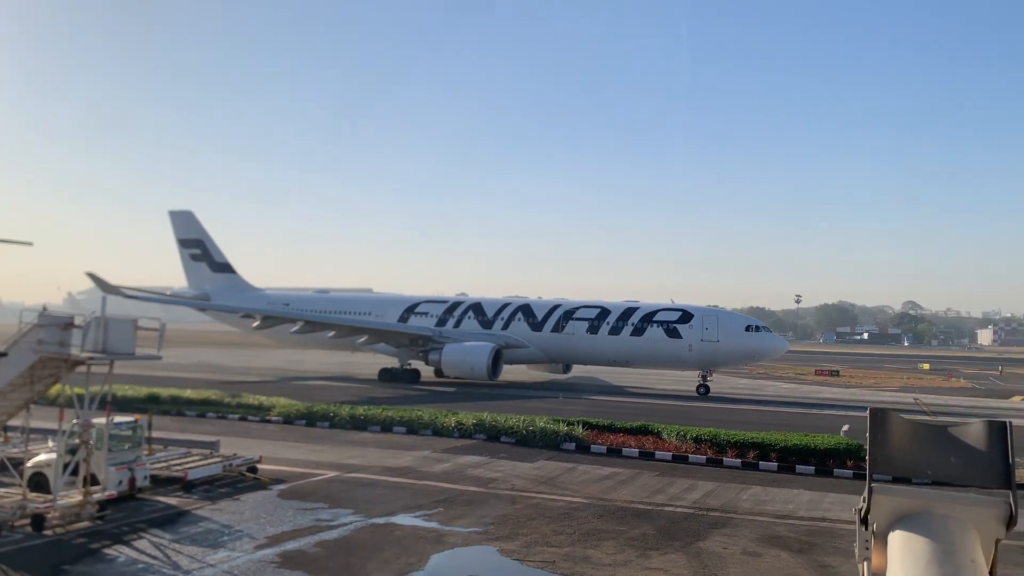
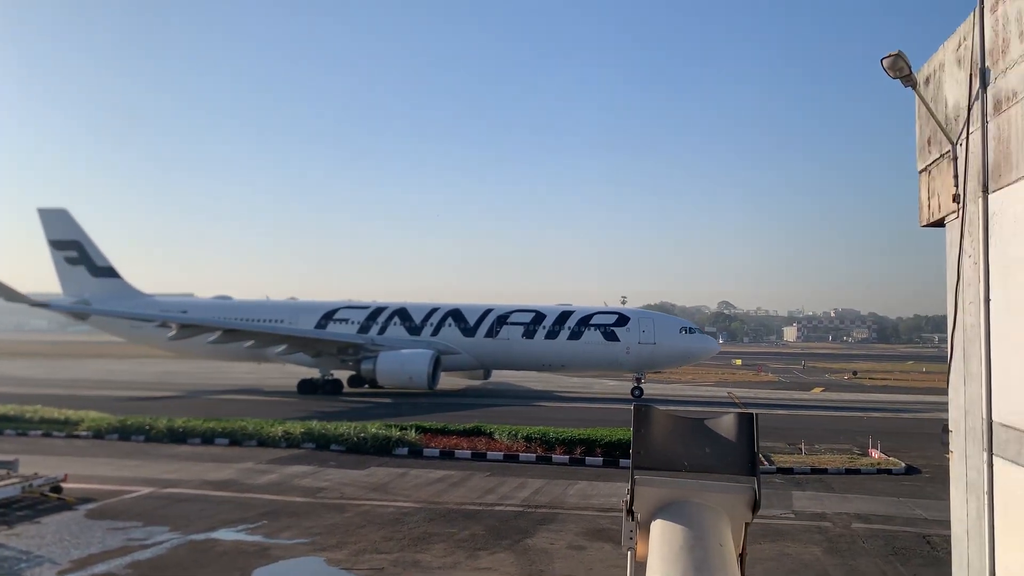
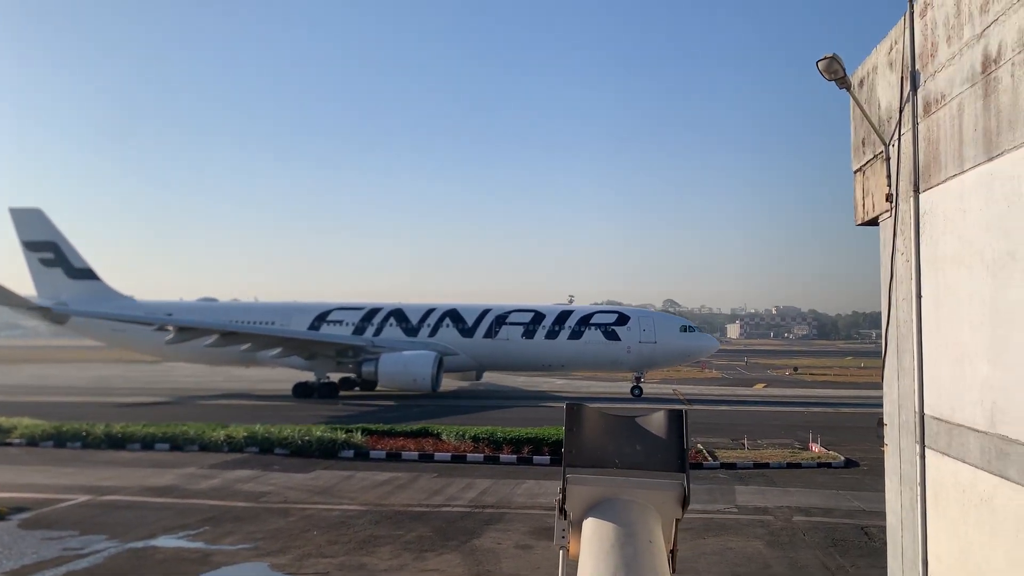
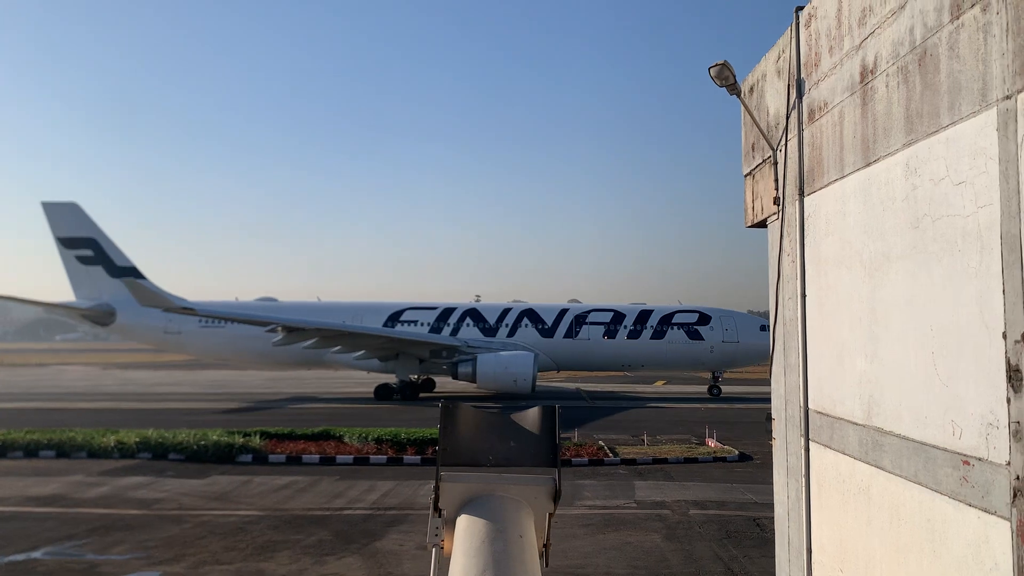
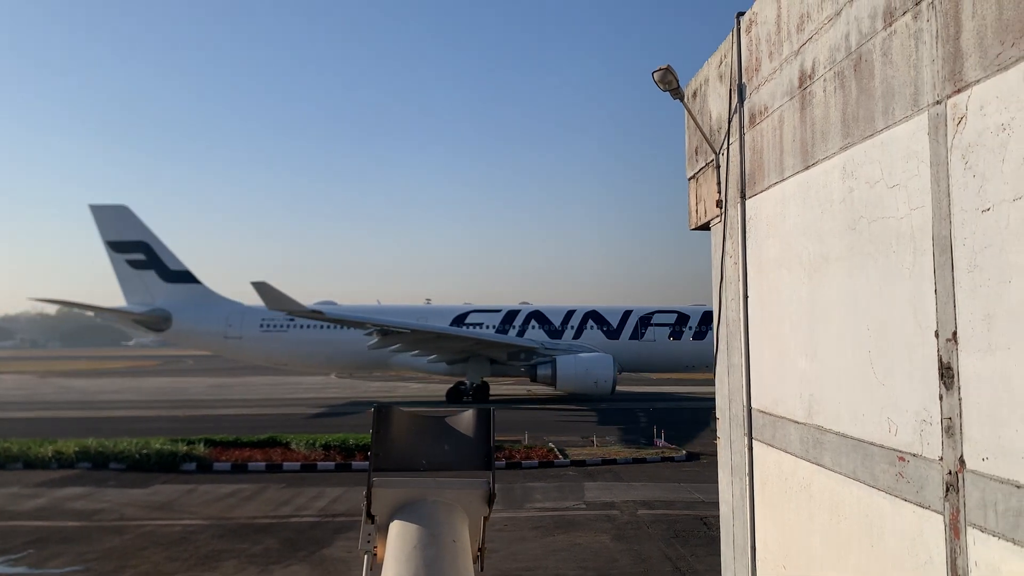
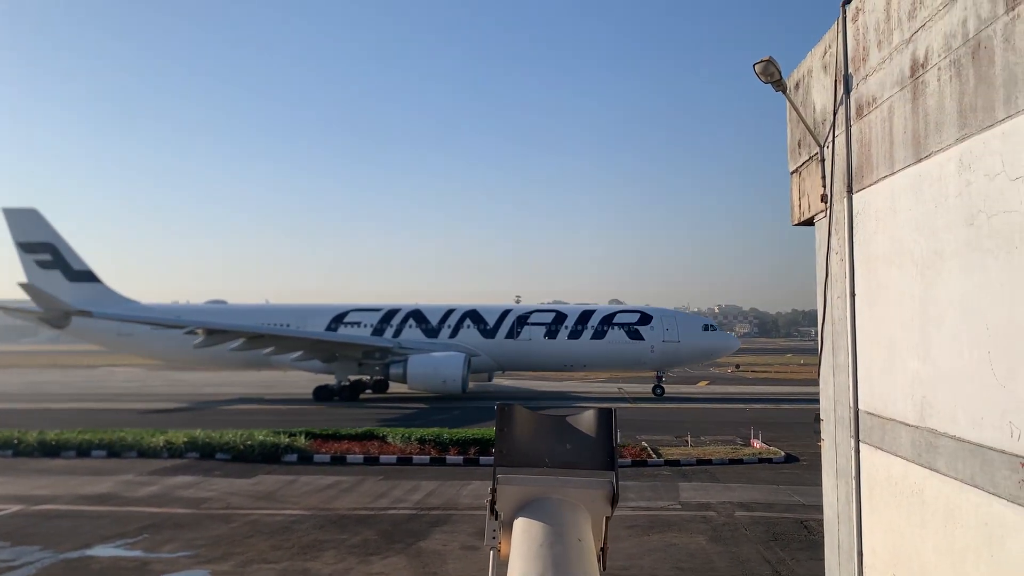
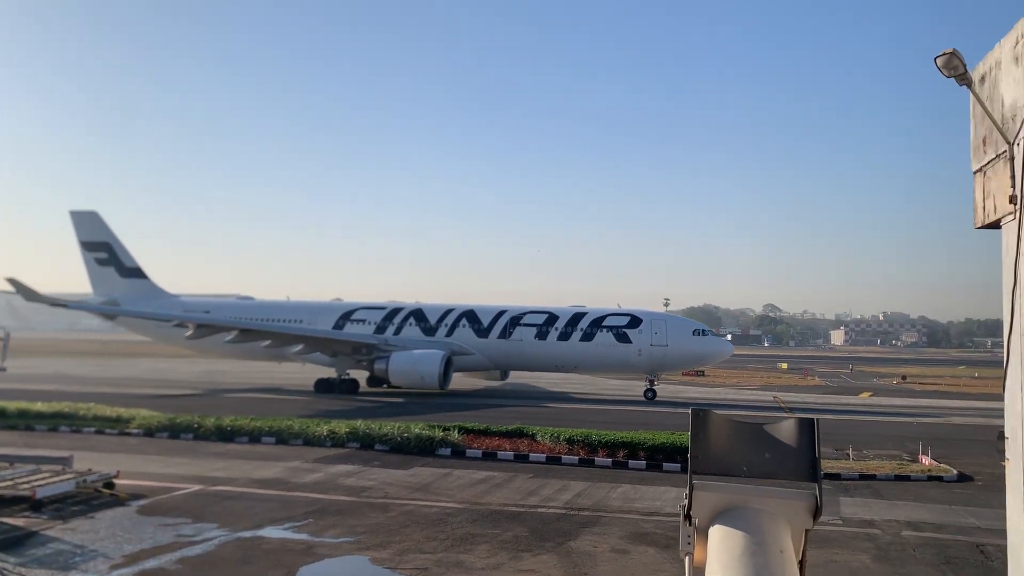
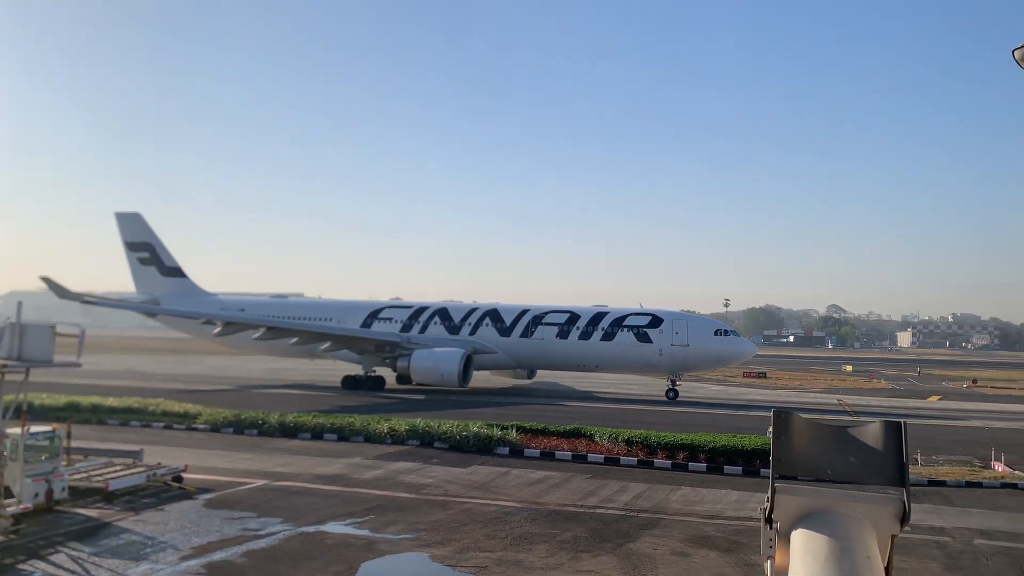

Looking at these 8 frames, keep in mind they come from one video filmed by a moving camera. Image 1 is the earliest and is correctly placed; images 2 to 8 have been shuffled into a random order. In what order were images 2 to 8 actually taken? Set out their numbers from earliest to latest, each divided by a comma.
8, 7, 2, 3, 6, 4, 5
